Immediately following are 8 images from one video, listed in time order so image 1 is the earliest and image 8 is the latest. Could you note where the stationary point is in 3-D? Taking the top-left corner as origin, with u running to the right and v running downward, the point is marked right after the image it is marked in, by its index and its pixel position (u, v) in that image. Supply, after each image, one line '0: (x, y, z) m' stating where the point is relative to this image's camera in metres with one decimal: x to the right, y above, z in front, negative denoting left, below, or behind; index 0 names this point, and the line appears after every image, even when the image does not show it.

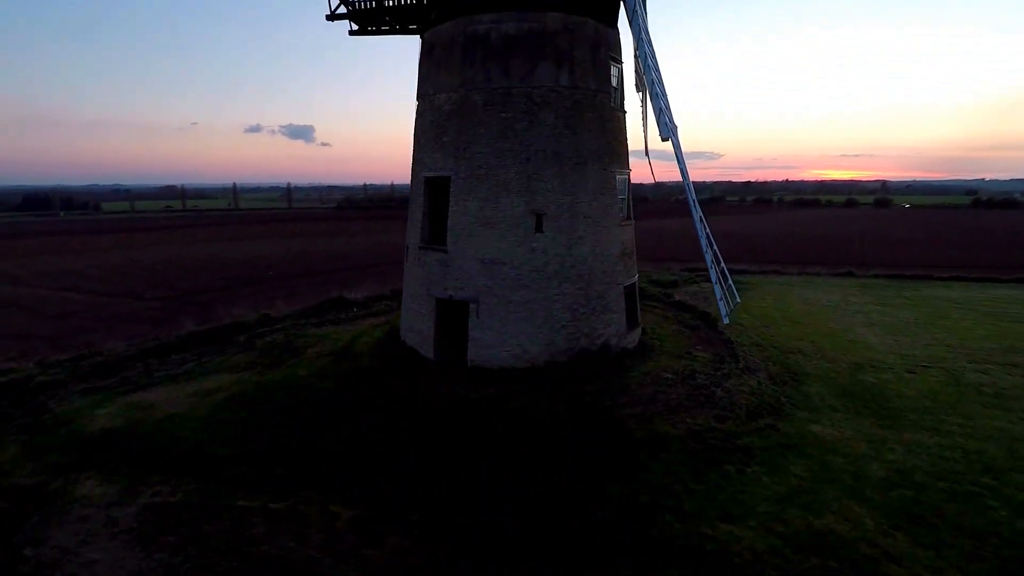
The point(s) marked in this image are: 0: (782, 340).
0: (+5.6, -1.1, +11.7) m
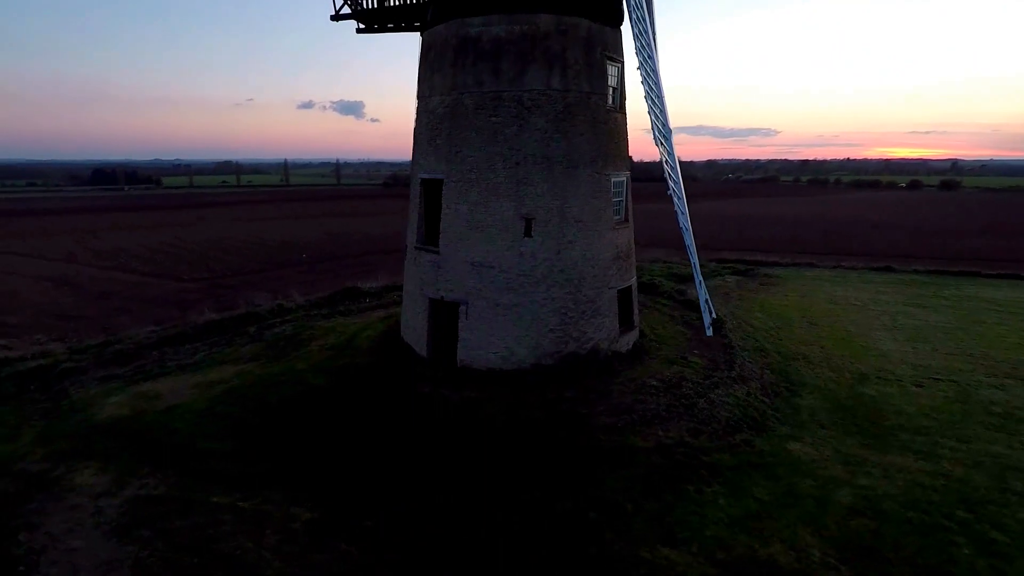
0: (+5.7, -1.1, +11.4) m
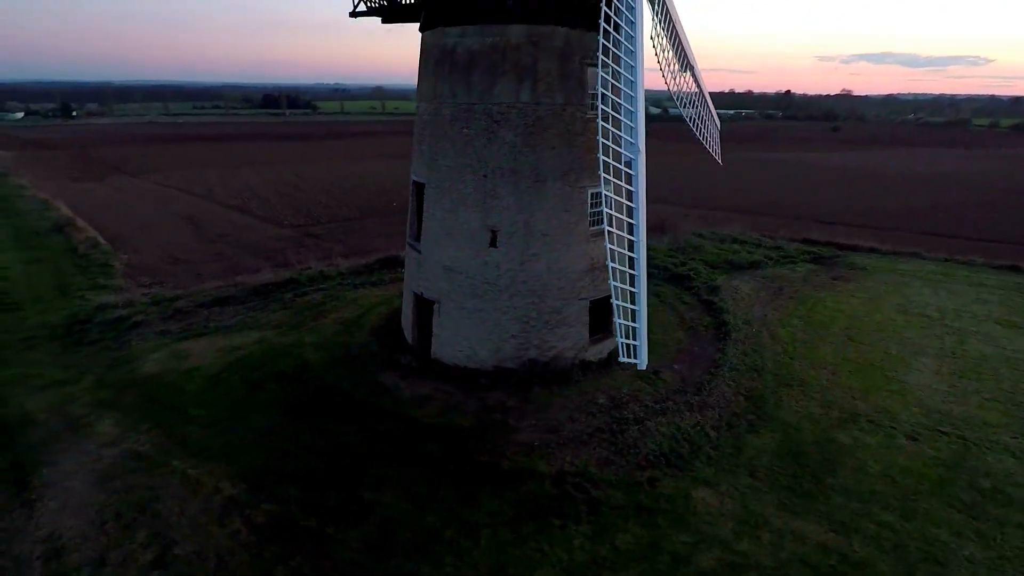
0: (+5.5, -1.5, +10.7) m
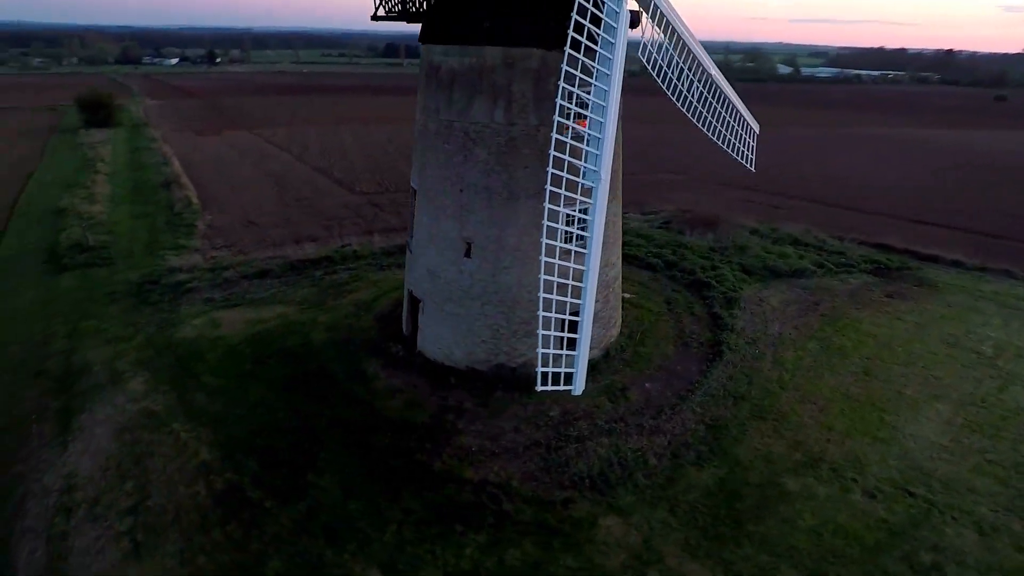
0: (+5.1, -2.0, +10.3) m
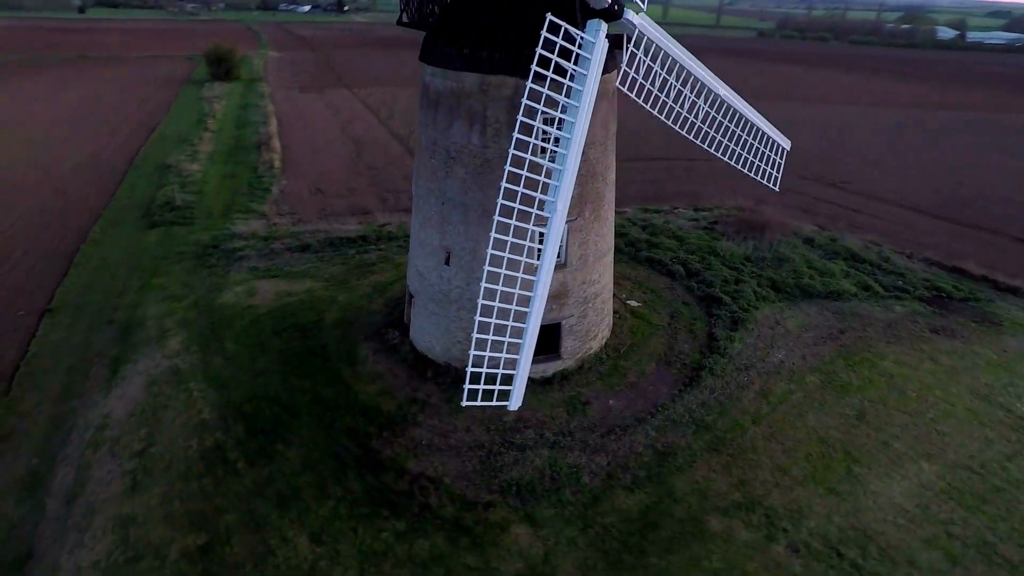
0: (+4.5, -2.6, +10.2) m
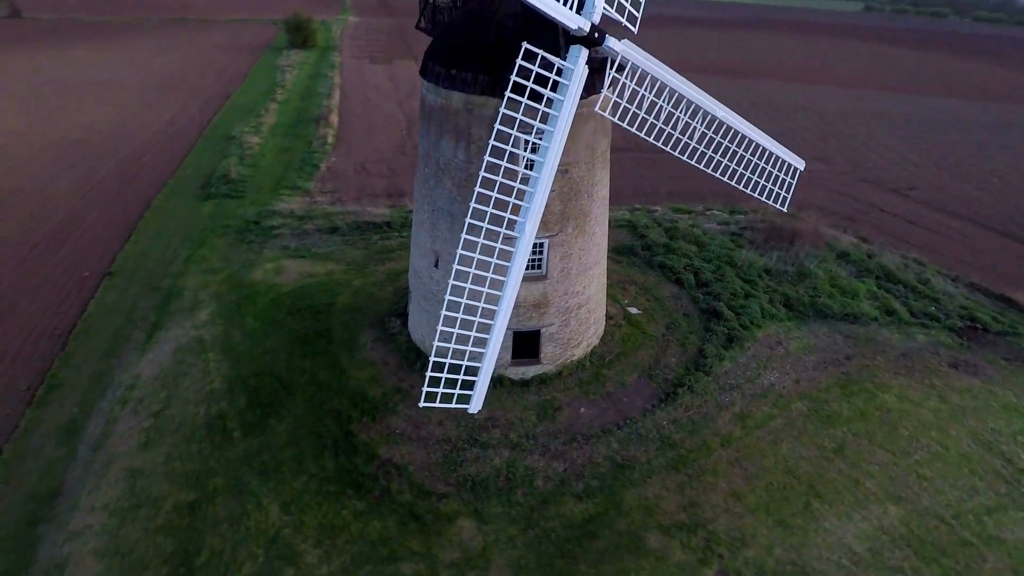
0: (+3.9, -3.1, +10.3) m
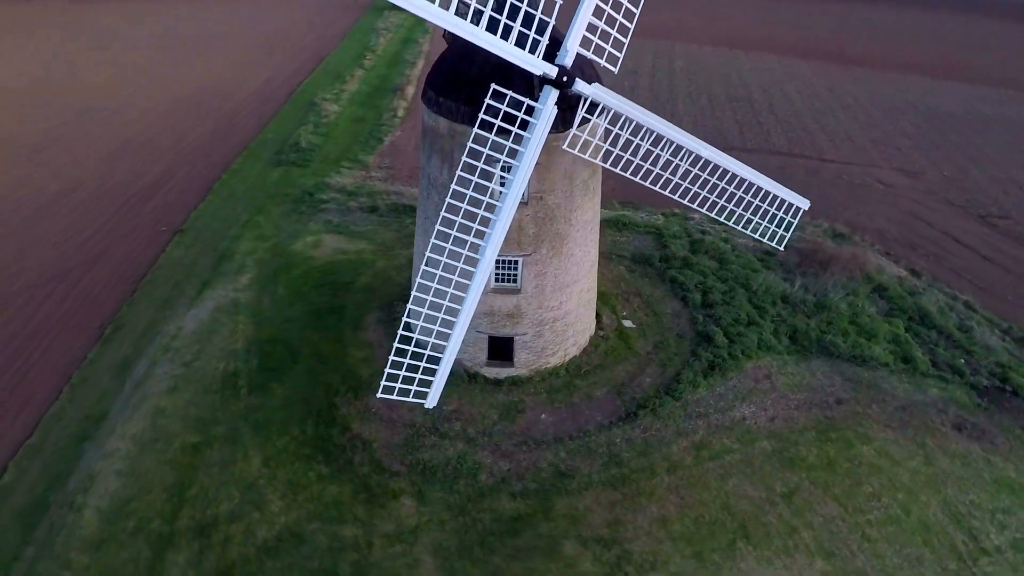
0: (+3.0, -3.7, +10.8) m
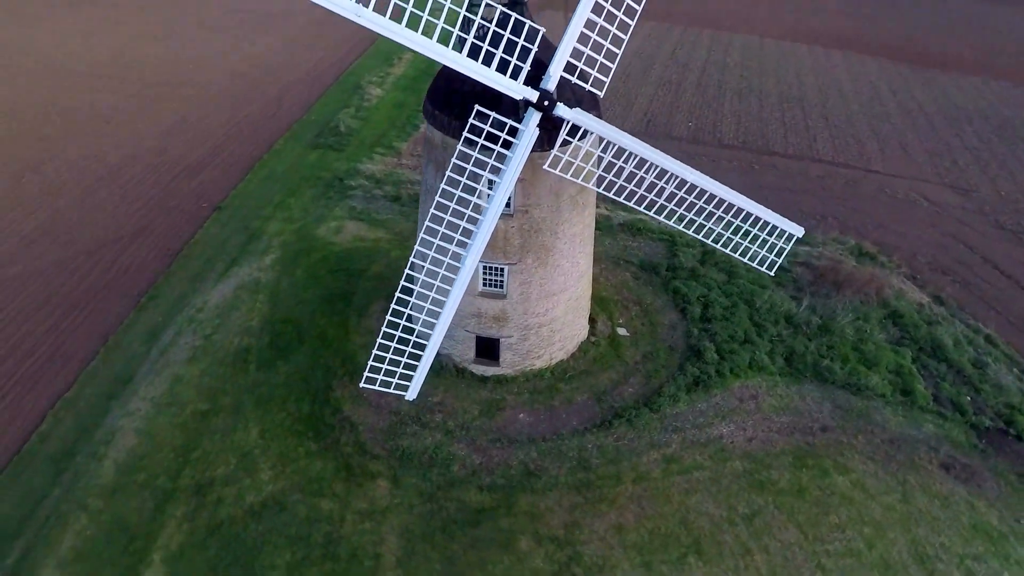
0: (+2.4, -4.1, +11.3) m
